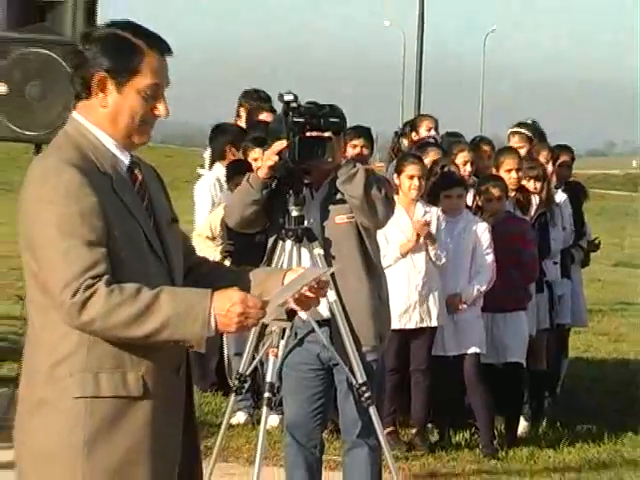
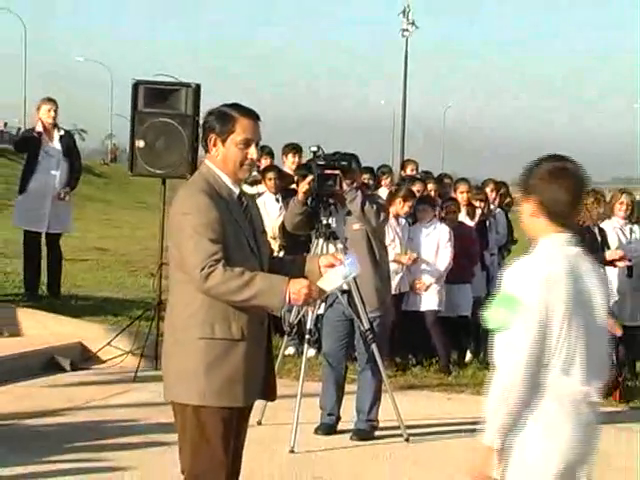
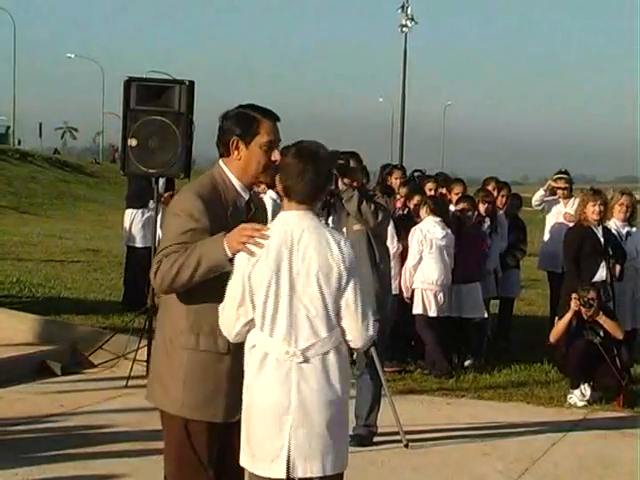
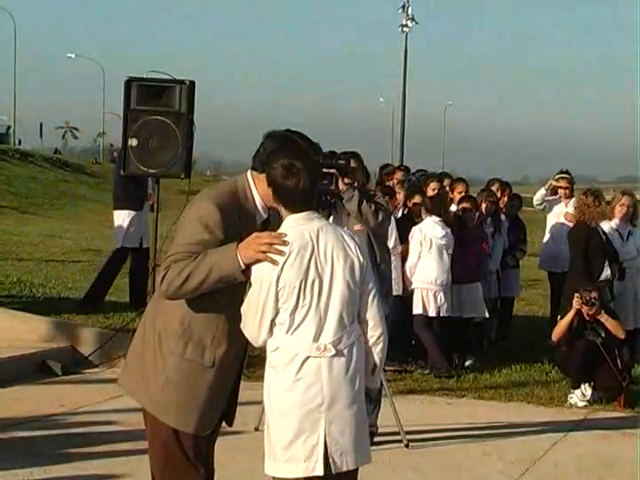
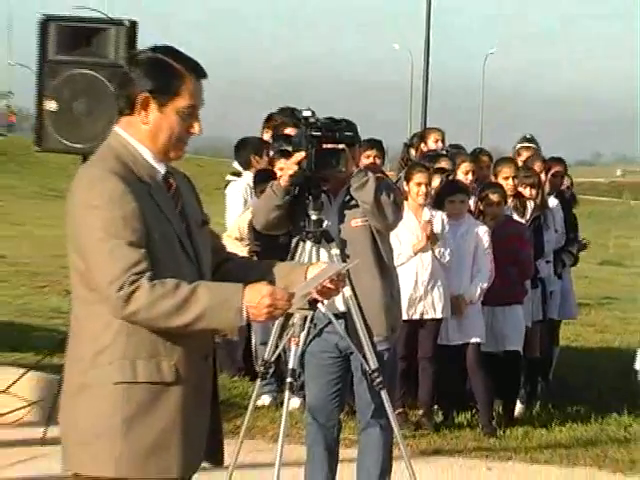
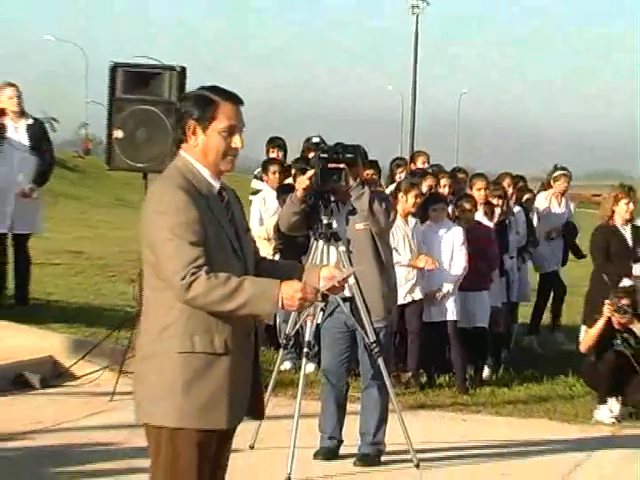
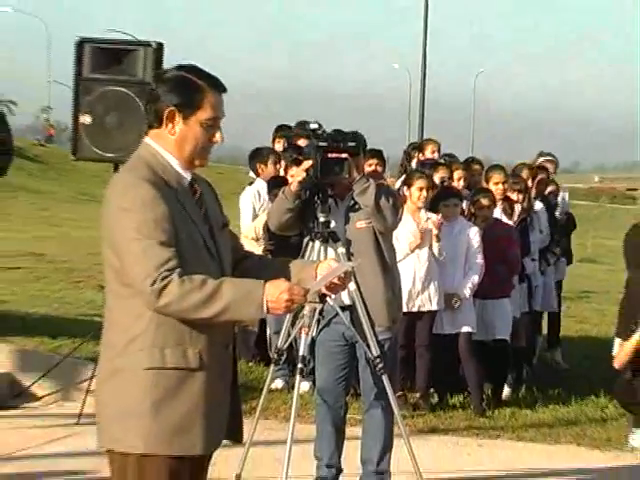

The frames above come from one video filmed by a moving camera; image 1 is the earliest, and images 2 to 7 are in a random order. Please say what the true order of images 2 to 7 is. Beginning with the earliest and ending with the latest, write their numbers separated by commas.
5, 7, 6, 2, 4, 3
